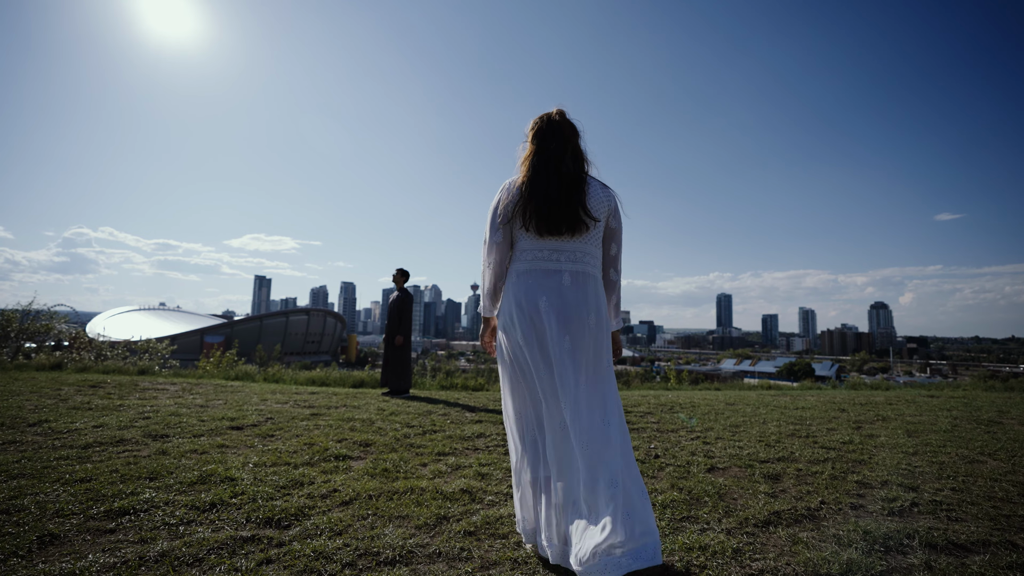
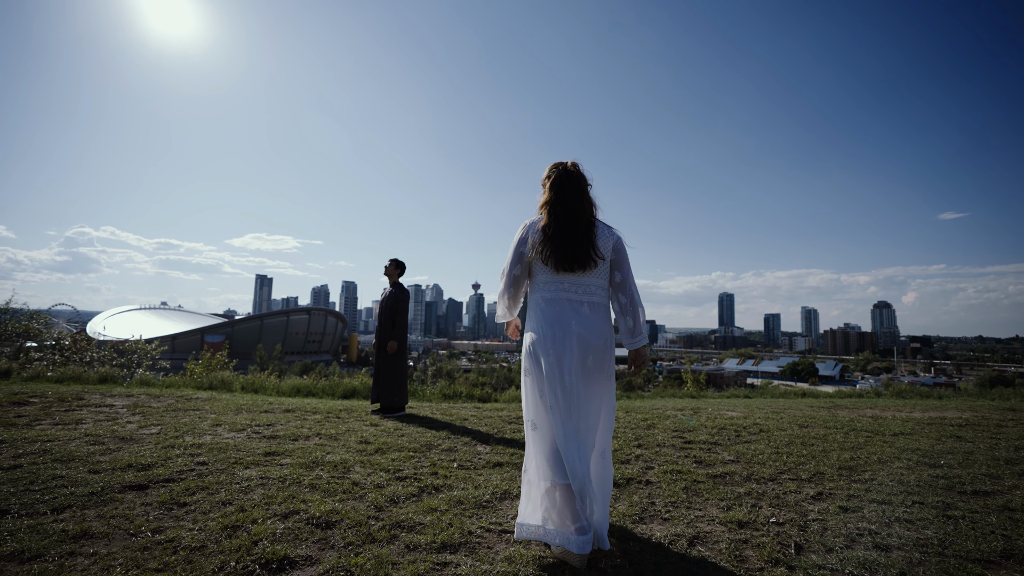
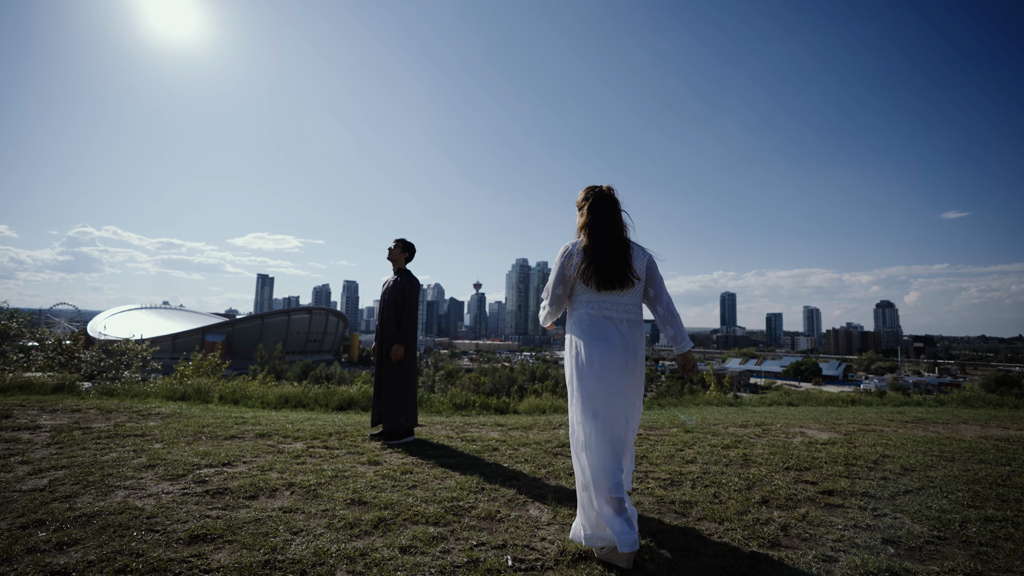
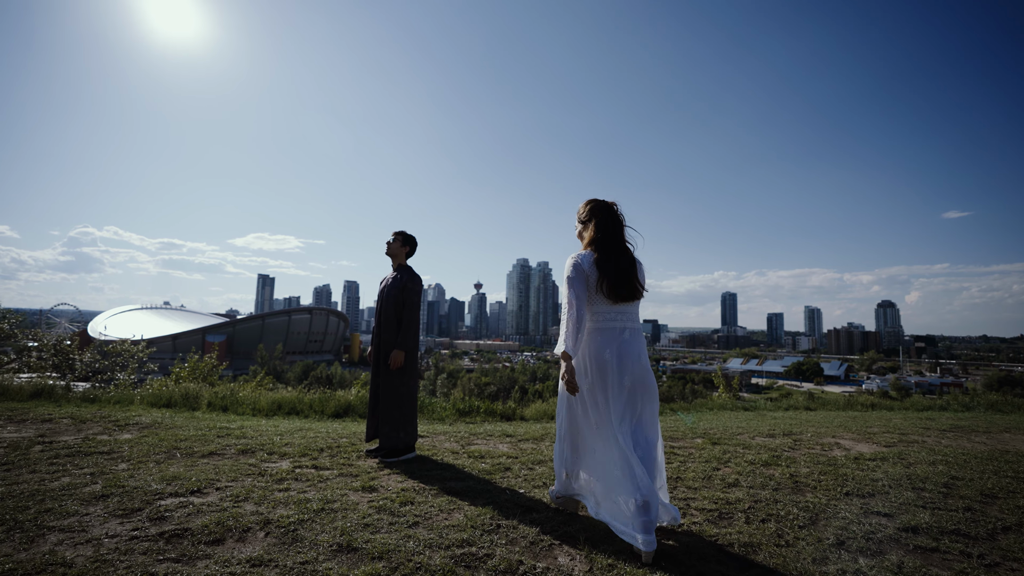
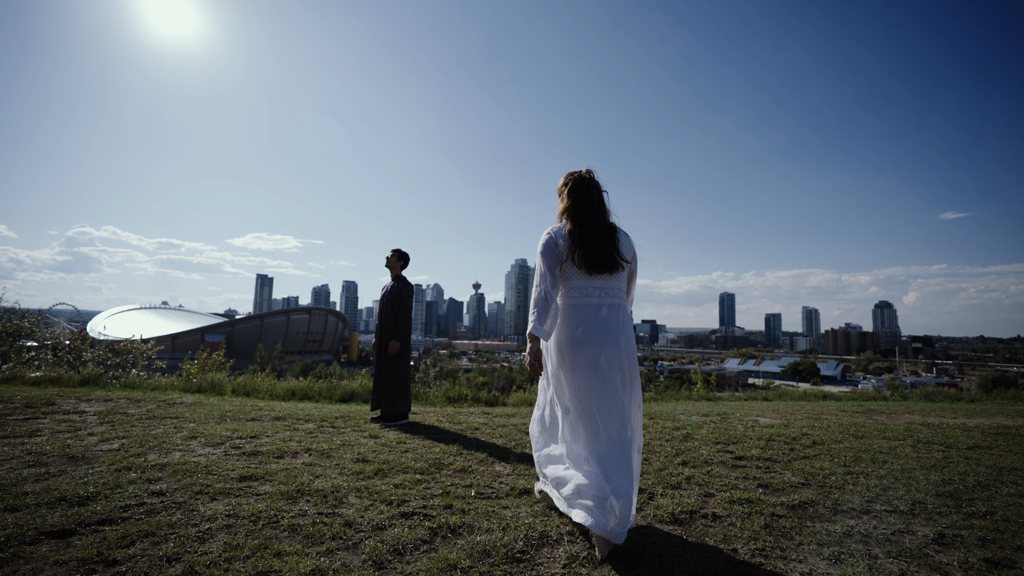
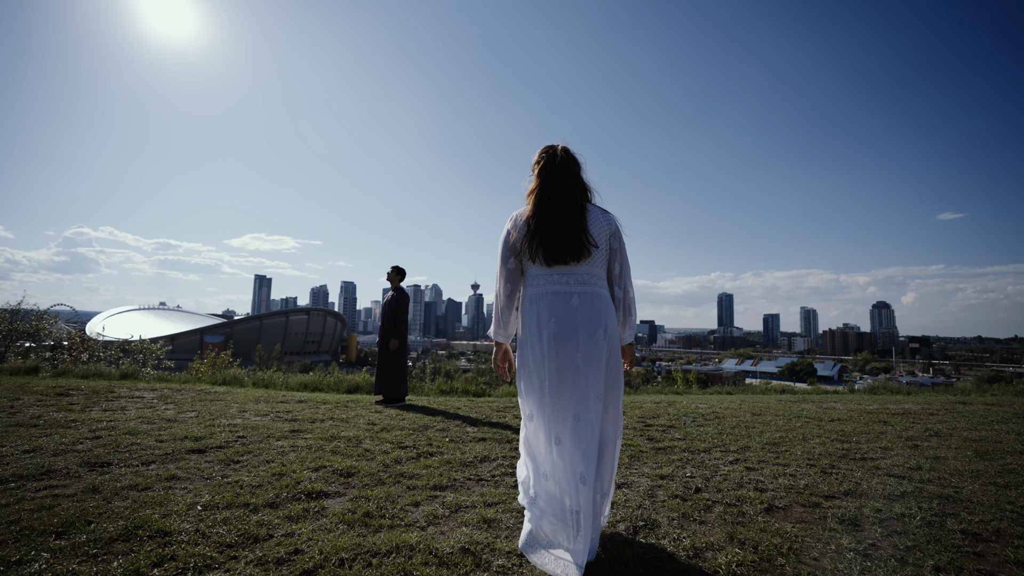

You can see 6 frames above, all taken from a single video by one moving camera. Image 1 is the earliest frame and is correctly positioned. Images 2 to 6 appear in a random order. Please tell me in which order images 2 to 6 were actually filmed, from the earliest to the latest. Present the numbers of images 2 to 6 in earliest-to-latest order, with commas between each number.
6, 2, 5, 3, 4
